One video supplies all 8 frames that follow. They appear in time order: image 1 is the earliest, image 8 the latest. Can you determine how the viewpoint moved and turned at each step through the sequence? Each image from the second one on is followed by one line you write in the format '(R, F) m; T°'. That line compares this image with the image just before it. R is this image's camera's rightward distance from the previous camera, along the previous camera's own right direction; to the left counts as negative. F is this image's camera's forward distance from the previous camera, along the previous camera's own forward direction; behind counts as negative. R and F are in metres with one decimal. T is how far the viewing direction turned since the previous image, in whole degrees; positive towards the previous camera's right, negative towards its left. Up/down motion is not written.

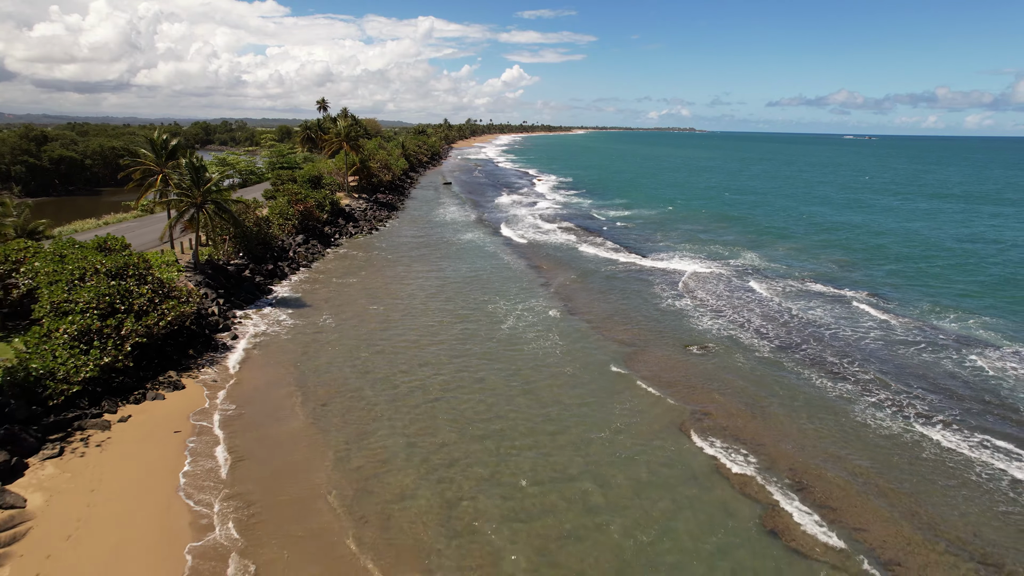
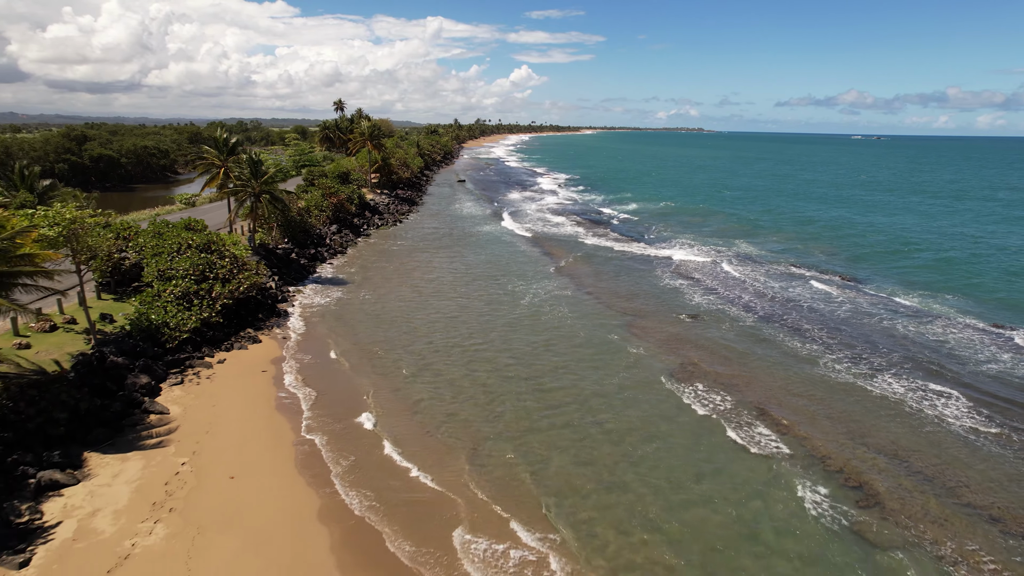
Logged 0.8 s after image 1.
(-0.4, -3.9) m; -1°
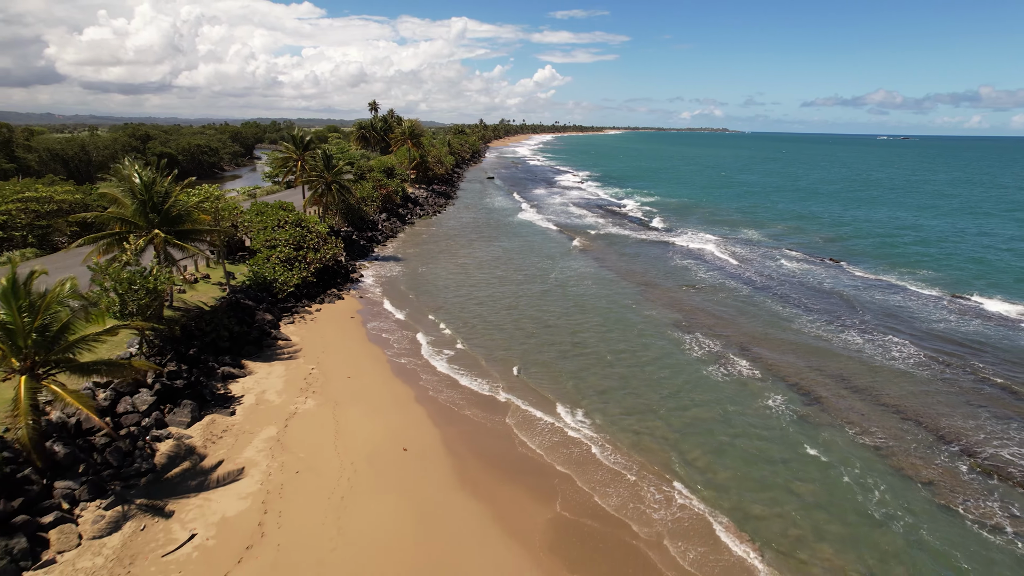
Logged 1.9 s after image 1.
(-0.4, -5.2) m; -2°
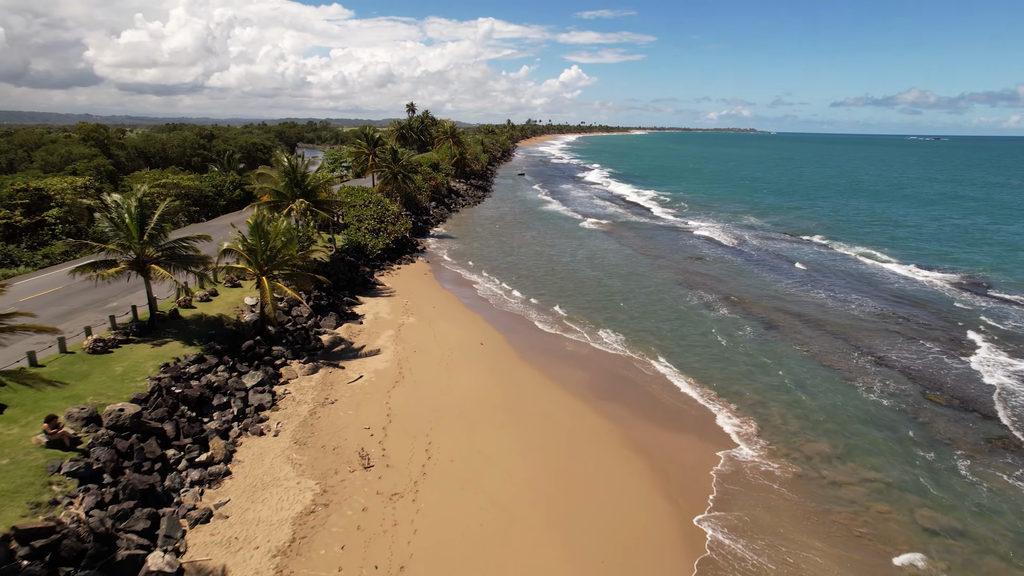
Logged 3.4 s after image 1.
(-0.6, -7.0) m; -2°
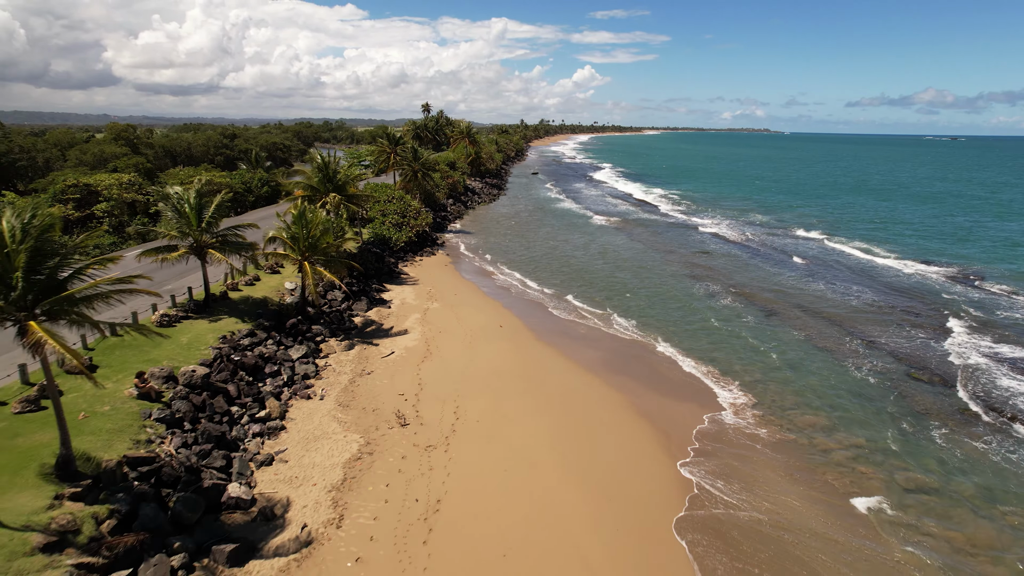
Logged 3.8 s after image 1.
(-0.2, -1.8) m; -1°
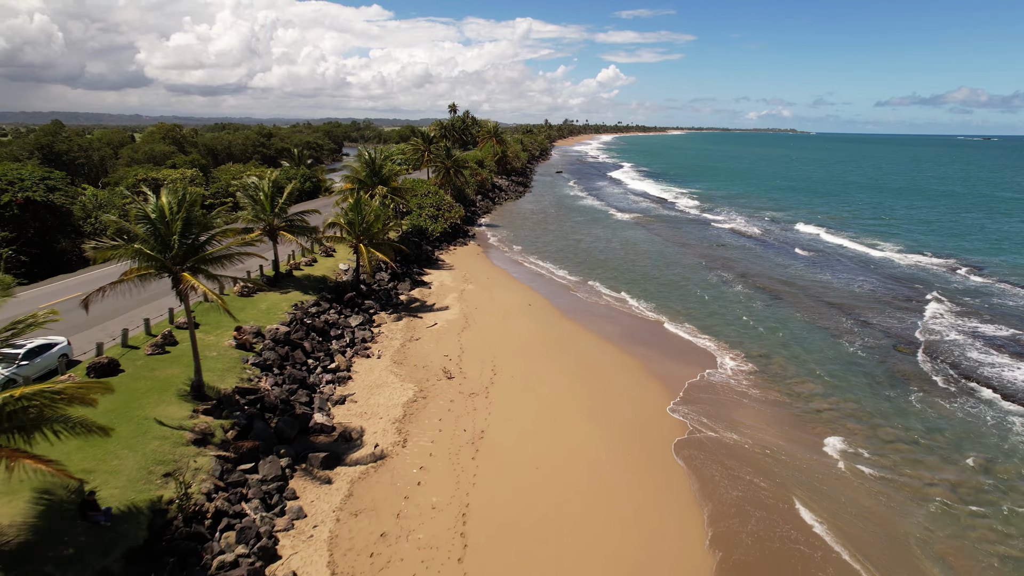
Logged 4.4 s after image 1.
(-0.2, -2.8) m; -2°
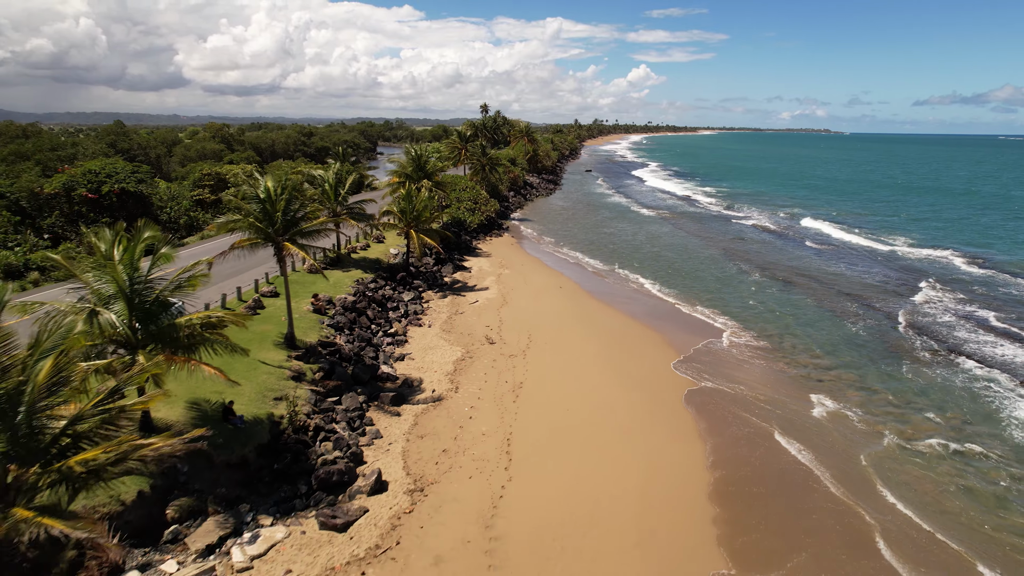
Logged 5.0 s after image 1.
(-0.2, -2.8) m; -2°
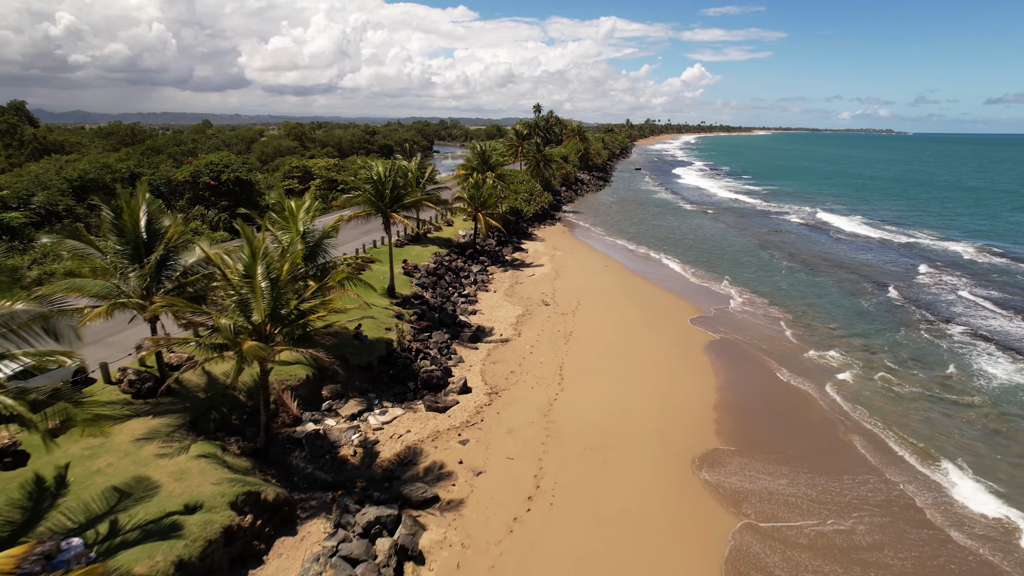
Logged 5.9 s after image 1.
(-0.1, -4.4) m; -4°
